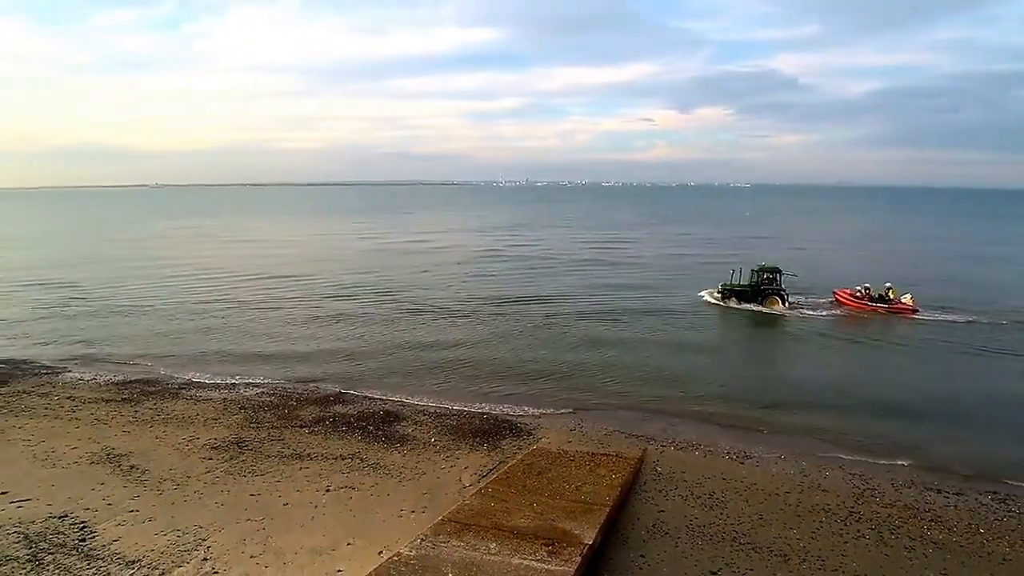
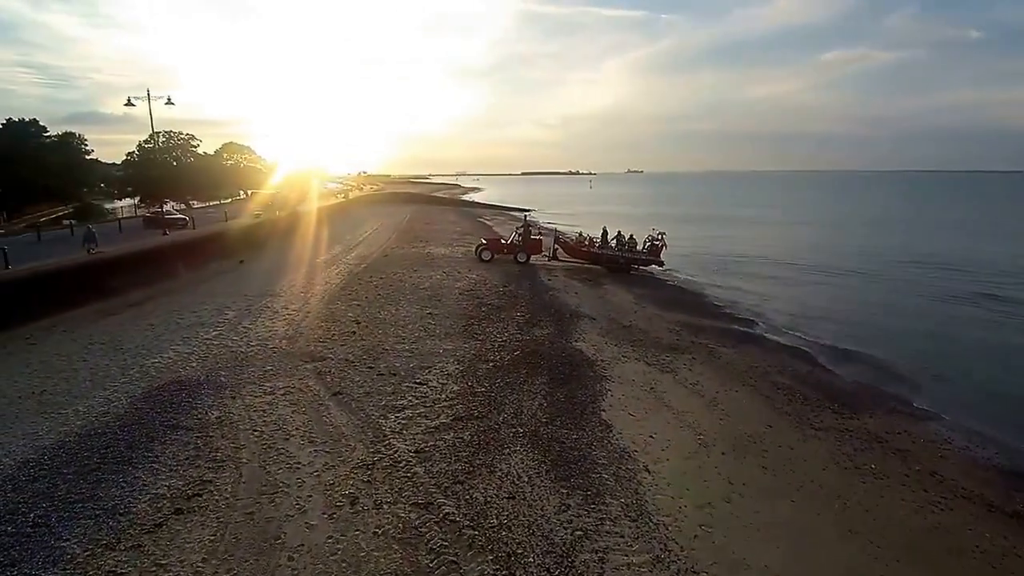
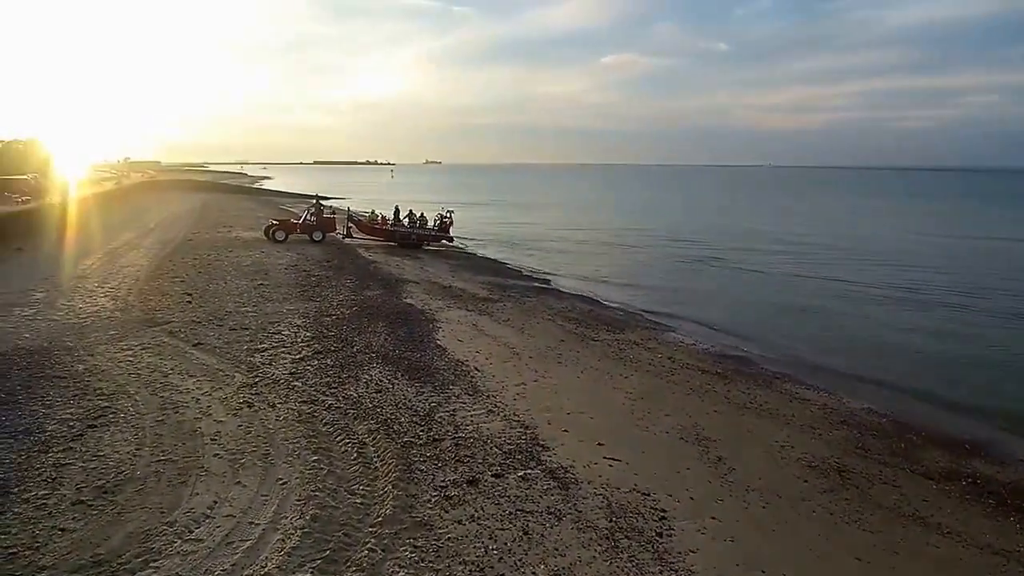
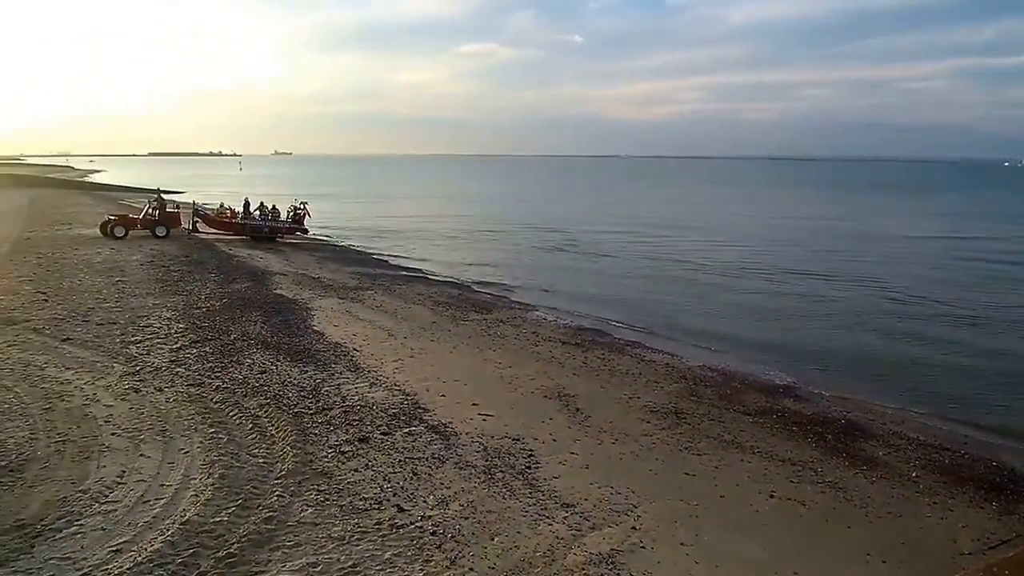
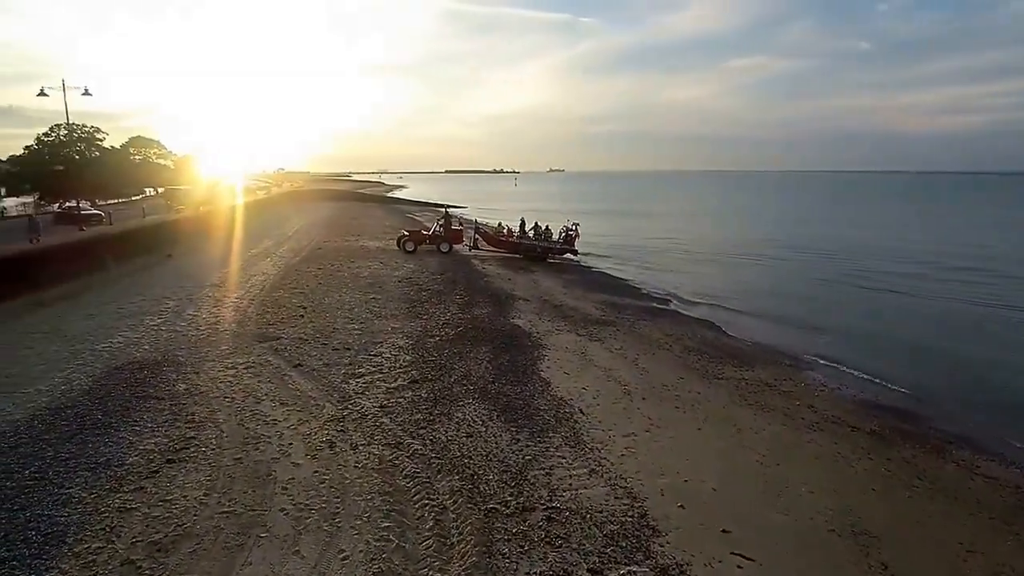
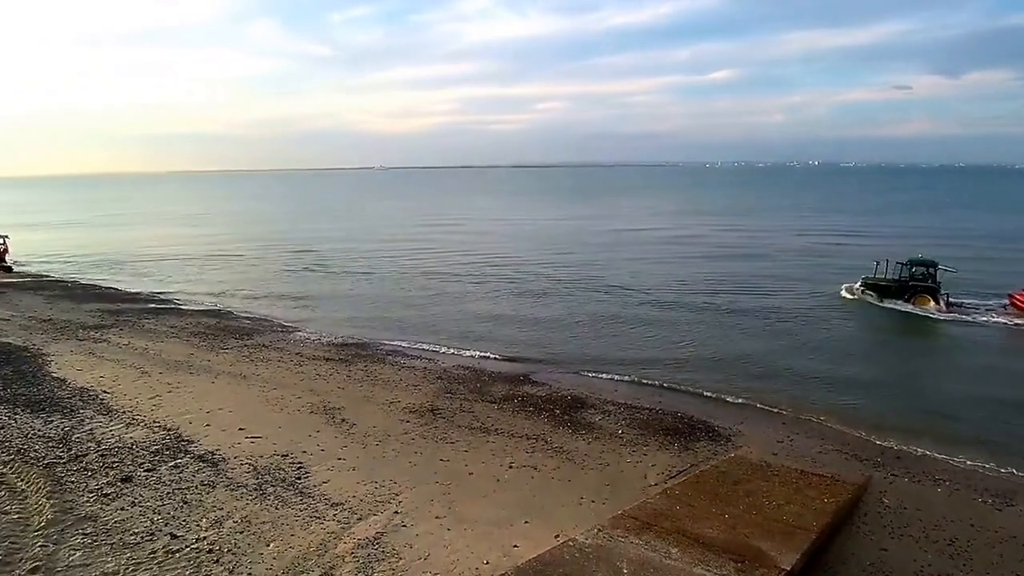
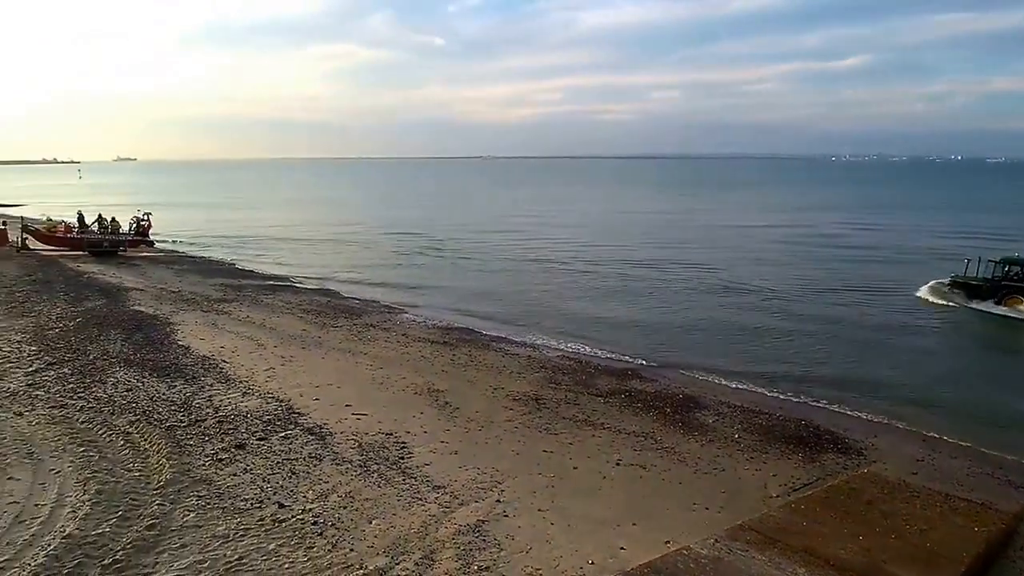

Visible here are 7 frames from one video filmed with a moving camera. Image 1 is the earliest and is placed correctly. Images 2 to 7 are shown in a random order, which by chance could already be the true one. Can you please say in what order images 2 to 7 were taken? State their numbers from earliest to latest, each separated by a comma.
6, 7, 4, 3, 5, 2
